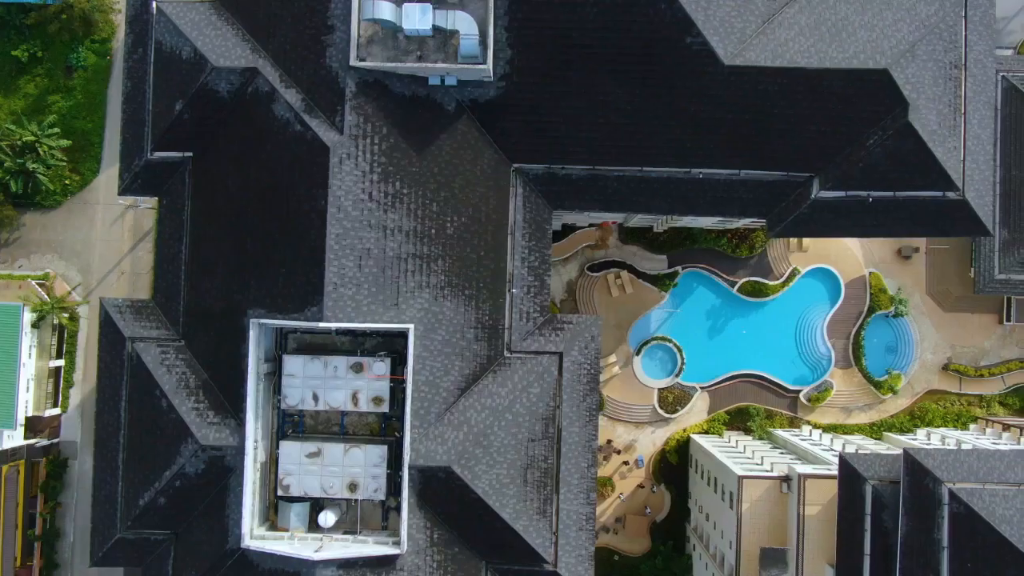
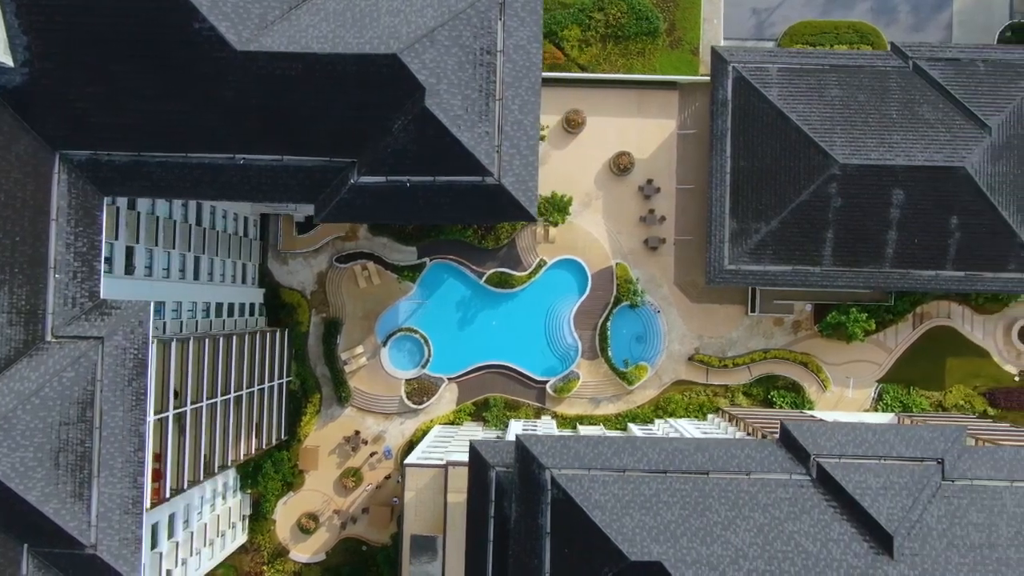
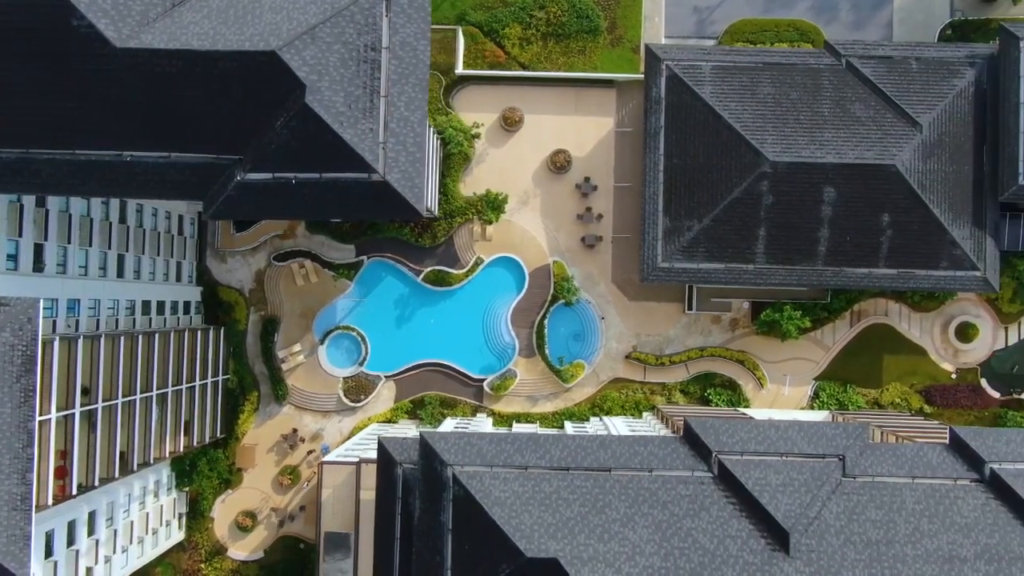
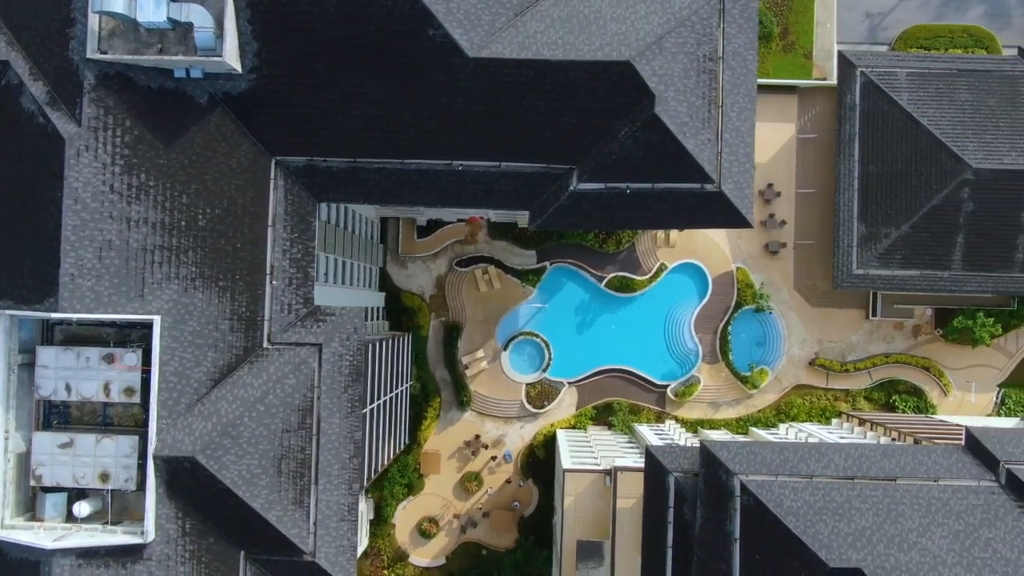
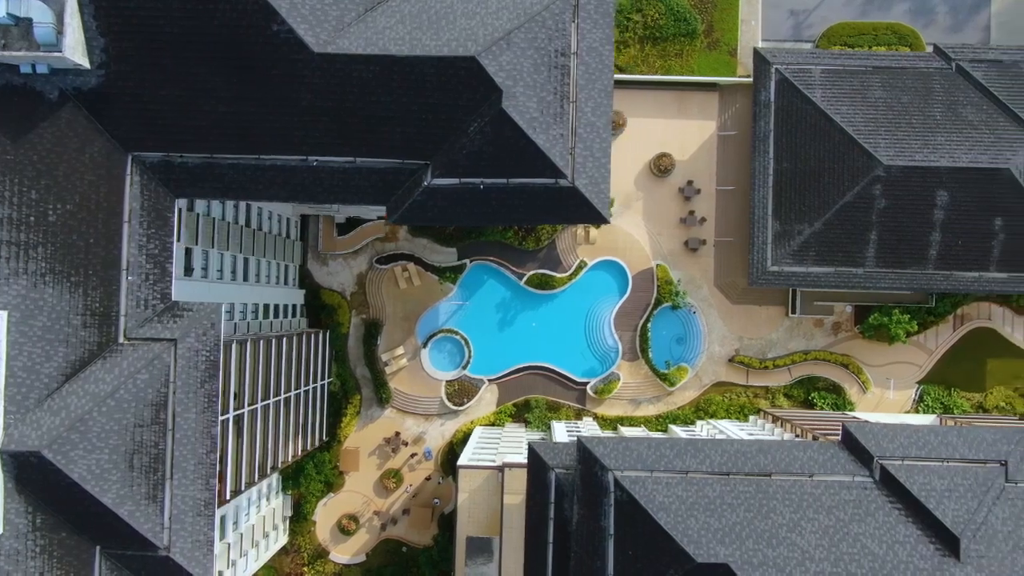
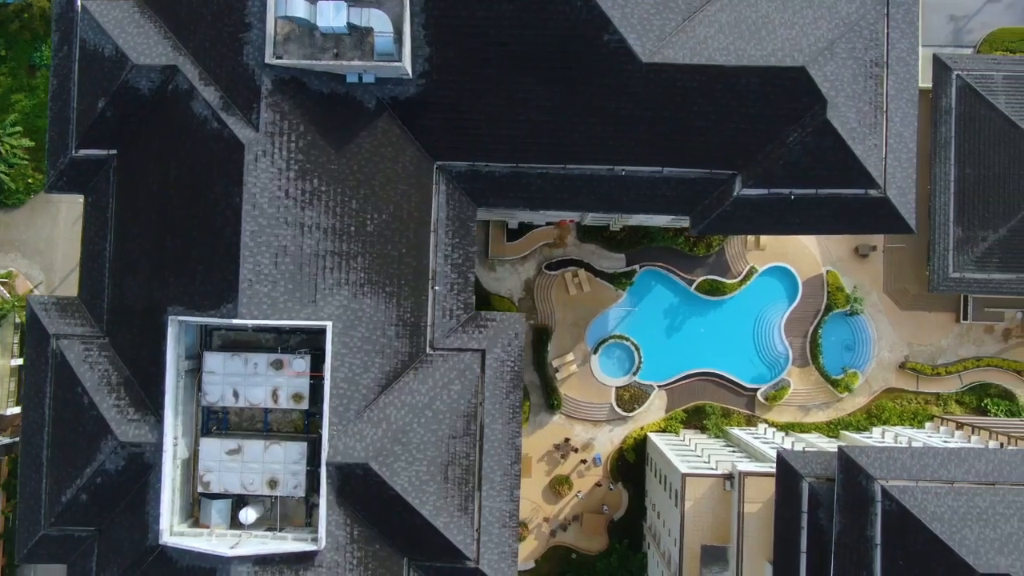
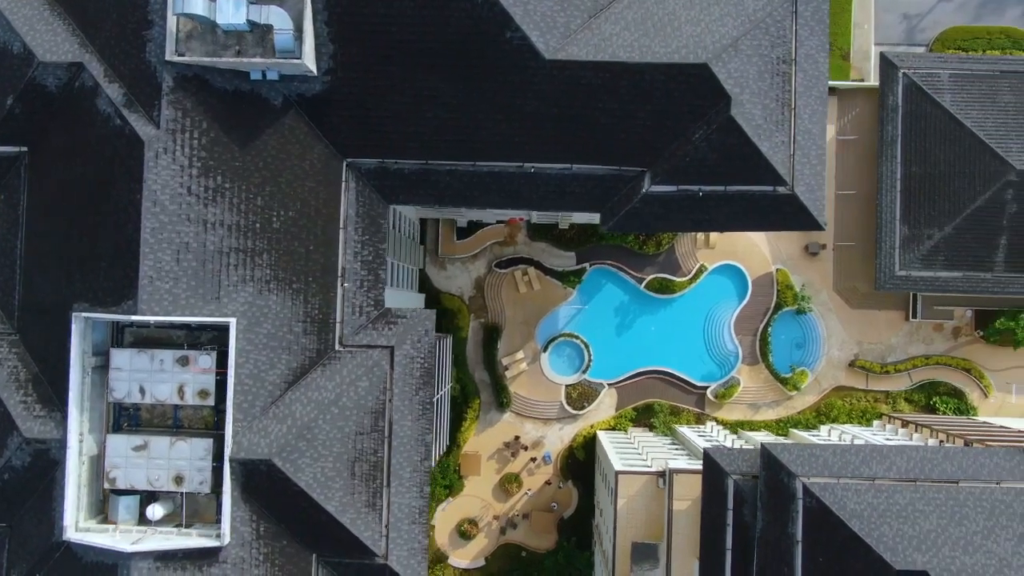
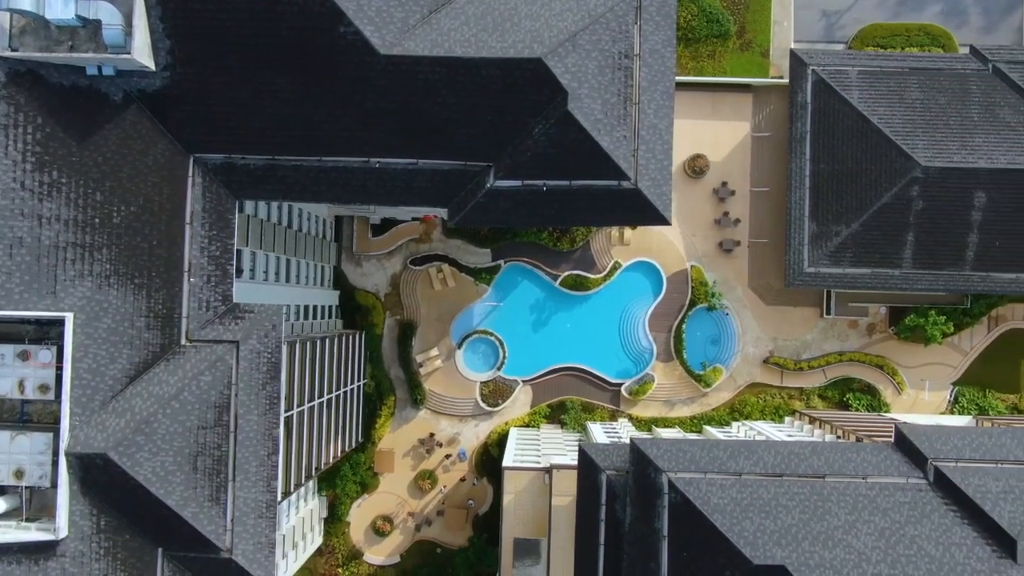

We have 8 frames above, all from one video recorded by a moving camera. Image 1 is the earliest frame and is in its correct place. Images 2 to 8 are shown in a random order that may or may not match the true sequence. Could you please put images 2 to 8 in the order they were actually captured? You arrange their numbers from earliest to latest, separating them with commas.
6, 7, 4, 8, 5, 2, 3
